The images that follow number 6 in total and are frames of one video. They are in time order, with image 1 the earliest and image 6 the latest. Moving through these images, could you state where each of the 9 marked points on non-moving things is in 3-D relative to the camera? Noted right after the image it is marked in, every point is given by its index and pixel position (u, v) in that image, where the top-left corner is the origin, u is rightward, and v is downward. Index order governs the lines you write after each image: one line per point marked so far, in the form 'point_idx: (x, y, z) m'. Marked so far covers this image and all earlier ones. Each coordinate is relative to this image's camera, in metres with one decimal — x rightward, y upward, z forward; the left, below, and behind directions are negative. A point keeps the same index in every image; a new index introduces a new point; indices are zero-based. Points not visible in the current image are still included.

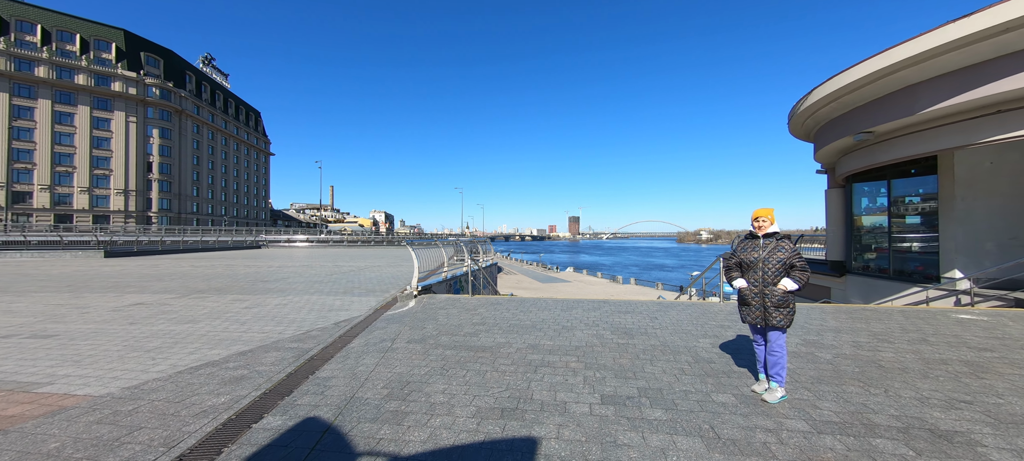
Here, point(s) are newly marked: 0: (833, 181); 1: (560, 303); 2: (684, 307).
0: (+9.4, +1.5, +9.9) m
1: (+0.9, -1.3, +6.1) m
2: (+2.9, -1.3, +5.7) m
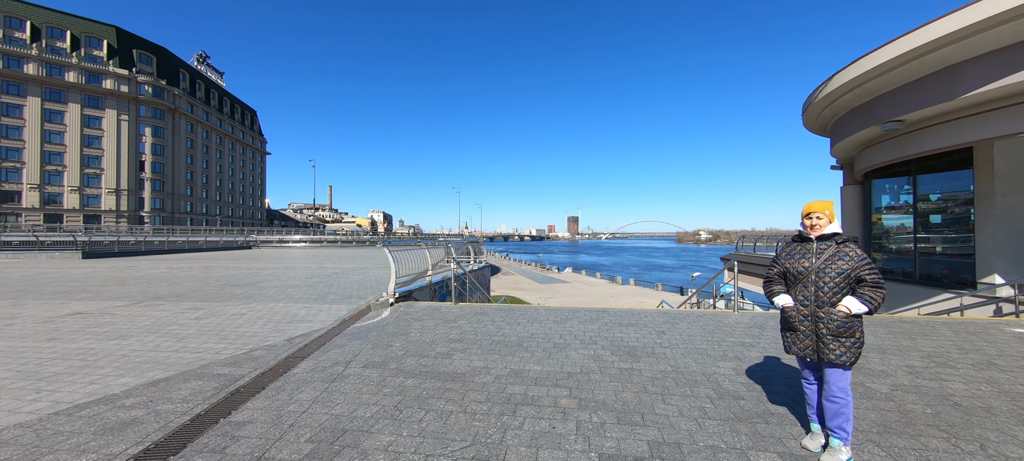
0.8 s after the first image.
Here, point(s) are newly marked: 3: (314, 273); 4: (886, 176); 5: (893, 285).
0: (+9.2, +1.5, +9.2) m
1: (+0.7, -1.3, +5.4) m
2: (+2.7, -1.3, +5.0) m
3: (-7.0, -1.5, +12.1) m
4: (+8.8, +1.3, +7.9) m
5: (+8.7, -1.3, +7.8) m
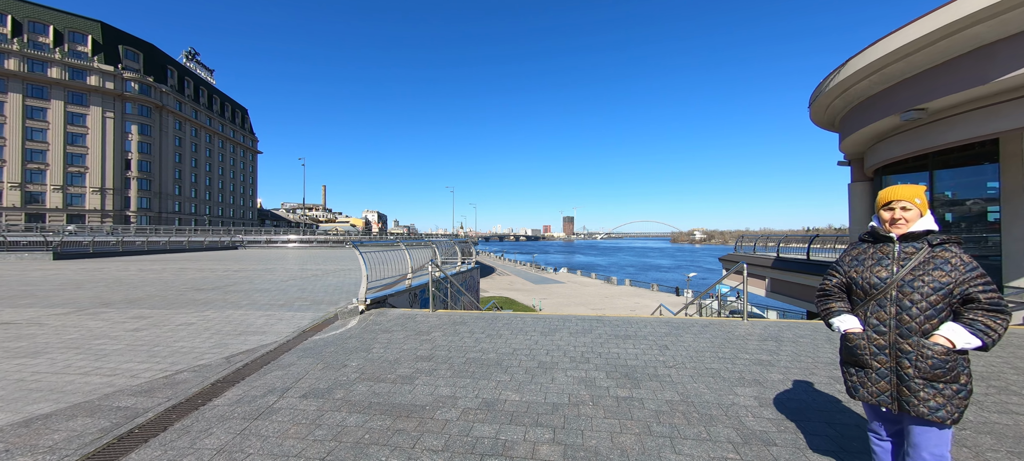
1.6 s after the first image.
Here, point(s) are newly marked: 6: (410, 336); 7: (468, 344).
0: (+8.9, +1.5, +8.7) m
1: (+0.4, -1.3, +4.8) m
2: (+2.5, -1.3, +4.4) m
3: (-7.4, -1.5, +11.3) m
4: (+8.5, +1.3, +7.4) m
5: (+8.5, -1.2, +7.3) m
6: (-1.3, -1.3, +4.3) m
7: (-0.5, -1.3, +4.0) m
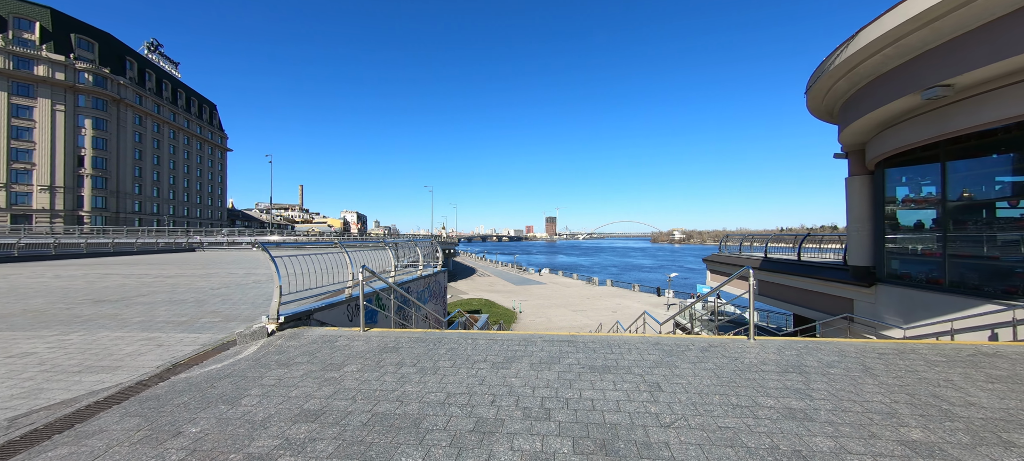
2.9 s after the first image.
0: (+8.1, +1.5, +8.0) m
1: (-0.2, -1.3, +3.7) m
2: (+1.9, -1.3, +3.4) m
3: (-8.2, -1.5, +9.9) m
4: (+7.8, +1.3, +6.7) m
5: (+7.8, -1.2, +6.6) m
6: (-1.9, -1.3, +3.1) m
7: (-1.1, -1.3, +2.9) m
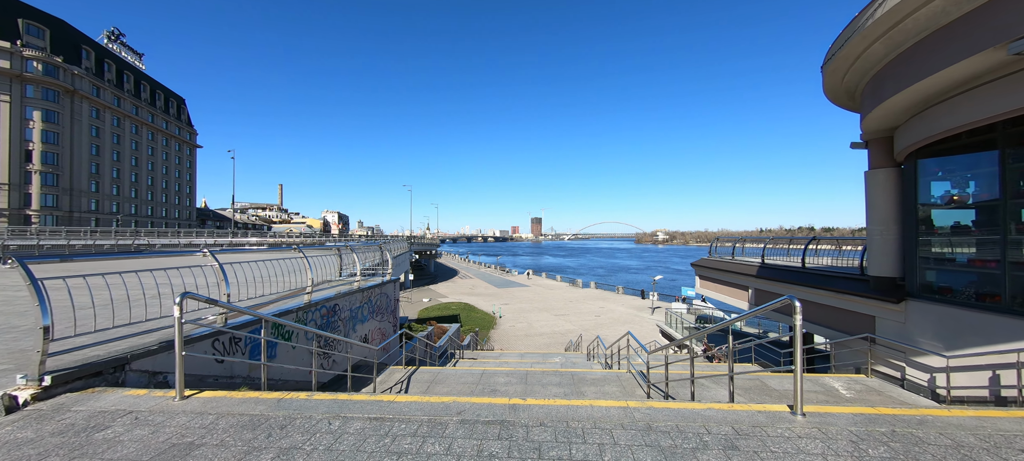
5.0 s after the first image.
0: (+7.3, +1.4, +6.7) m
1: (-0.9, -1.3, +2.1) m
2: (+1.2, -1.3, +1.9) m
3: (-9.2, -1.6, +8.0) m
4: (+7.0, +1.3, +5.4) m
5: (+6.9, -1.3, +5.3) m
6: (-2.5, -1.4, +1.5) m
7: (-1.7, -1.4, +1.2) m
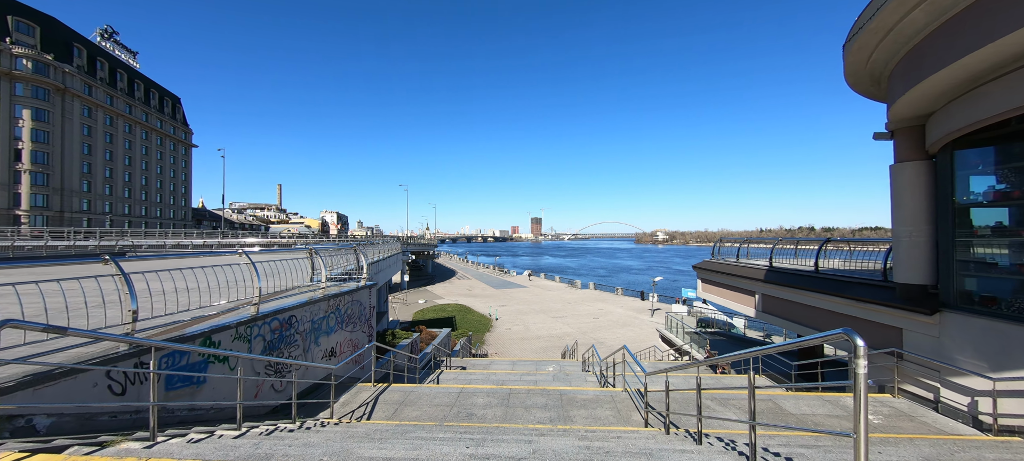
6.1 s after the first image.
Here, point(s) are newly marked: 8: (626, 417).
0: (+6.9, +1.4, +6.0) m
1: (-1.2, -1.4, +1.3) m
2: (+0.9, -1.3, +1.2) m
3: (-9.5, -1.6, +7.2) m
4: (+6.6, +1.3, +4.7) m
5: (+6.6, -1.3, +4.5) m
6: (-2.9, -1.4, +0.7) m
7: (-2.1, -1.4, +0.5) m
8: (+1.7, -2.8, +5.2) m
